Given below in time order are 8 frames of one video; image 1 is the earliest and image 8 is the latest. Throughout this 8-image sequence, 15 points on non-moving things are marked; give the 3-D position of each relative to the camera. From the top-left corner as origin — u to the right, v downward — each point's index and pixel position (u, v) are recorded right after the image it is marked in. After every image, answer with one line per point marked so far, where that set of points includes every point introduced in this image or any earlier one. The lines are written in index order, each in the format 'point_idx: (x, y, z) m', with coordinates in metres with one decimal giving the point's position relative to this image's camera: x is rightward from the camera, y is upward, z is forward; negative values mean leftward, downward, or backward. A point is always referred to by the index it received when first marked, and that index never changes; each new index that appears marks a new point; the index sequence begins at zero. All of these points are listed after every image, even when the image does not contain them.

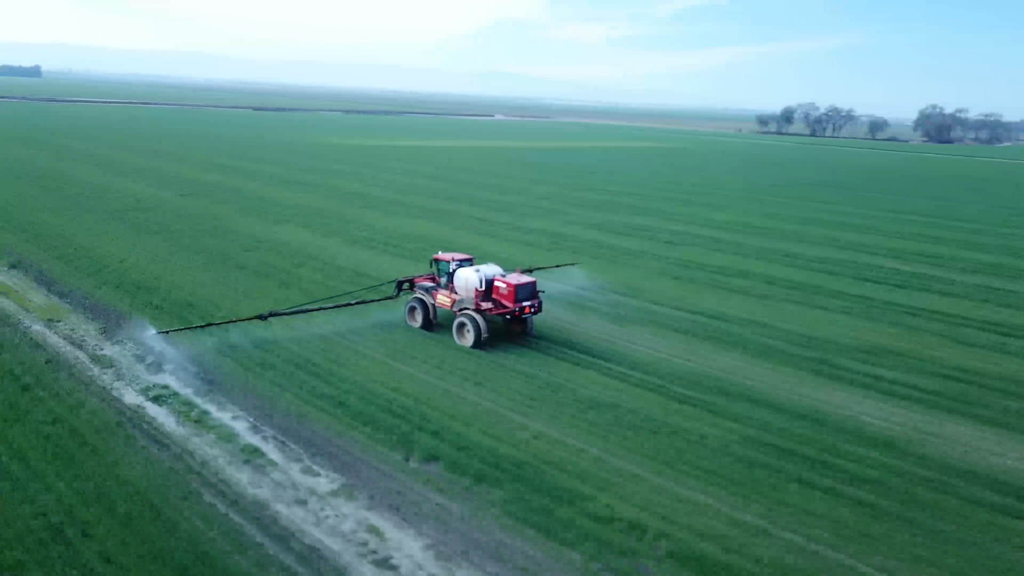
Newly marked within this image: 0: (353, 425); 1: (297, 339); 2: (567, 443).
0: (-2.0, -1.7, +10.1) m
1: (-4.0, -0.7, +14.3) m
2: (+0.6, -1.9, +9.9) m
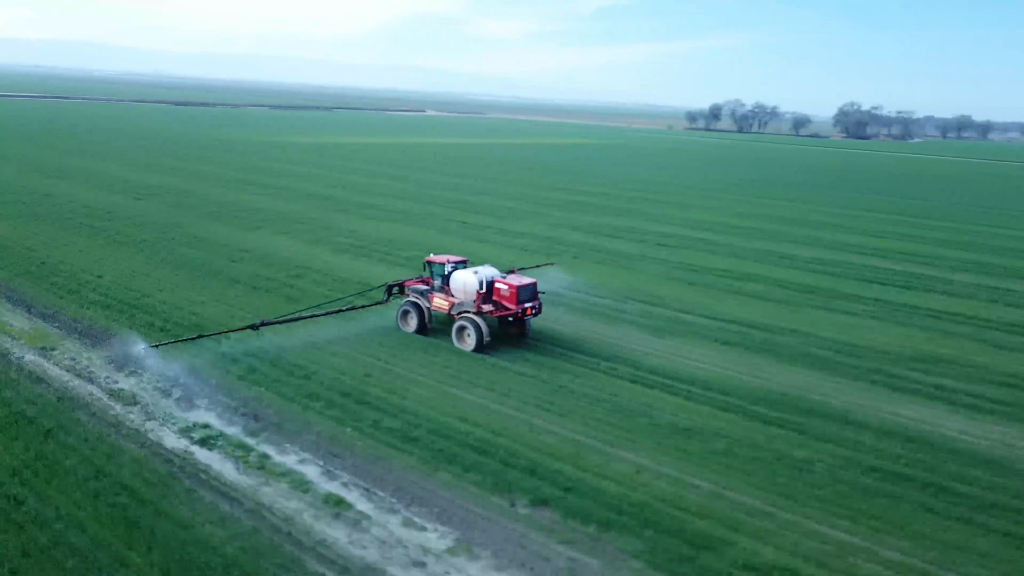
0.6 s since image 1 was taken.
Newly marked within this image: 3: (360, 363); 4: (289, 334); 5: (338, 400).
0: (-0.9, -2.0, +9.1) m
1: (-3.2, -1.0, +13.1) m
2: (+1.8, -2.2, +9.1) m
3: (-2.5, -1.1, +12.7) m
4: (-4.2, -0.7, +14.7) m
5: (-2.4, -1.5, +10.9) m
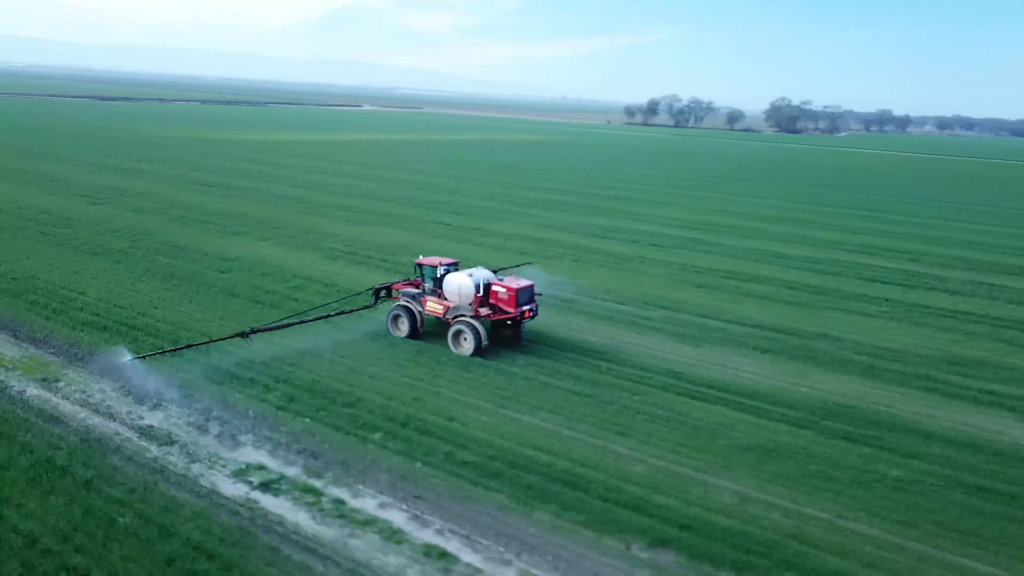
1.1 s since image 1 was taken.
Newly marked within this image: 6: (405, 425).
0: (+0.2, -2.2, +8.3) m
1: (-2.5, -1.2, +12.2) m
2: (+2.9, -2.3, +8.6) m
3: (-1.7, -1.4, +11.8) m
4: (-3.5, -0.9, +13.6) m
5: (-1.5, -1.8, +10.0) m
6: (-1.4, -1.7, +10.1) m
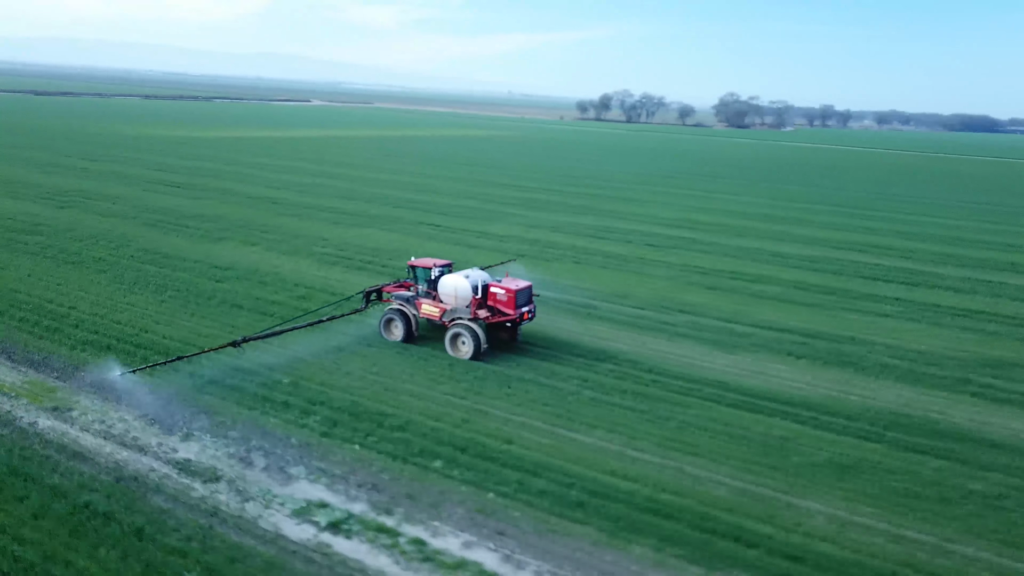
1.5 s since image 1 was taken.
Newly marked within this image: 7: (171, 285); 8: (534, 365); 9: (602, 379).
0: (+1.1, -2.4, +7.8) m
1: (-1.8, -1.4, +11.4) m
2: (+3.7, -2.5, +8.2) m
3: (-1.0, -1.6, +11.1) m
4: (-3.0, -1.1, +12.8) m
5: (-0.7, -1.9, +9.4) m
6: (-0.6, -1.9, +9.4) m
7: (-7.0, 0.0, +16.4) m
8: (+0.4, -1.2, +12.9) m
9: (+1.4, -1.4, +12.3) m
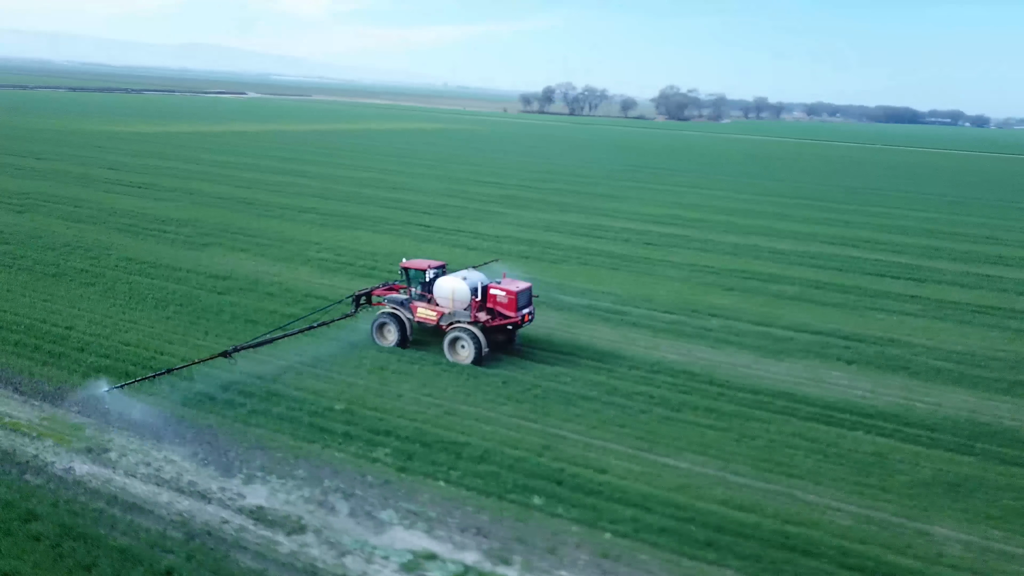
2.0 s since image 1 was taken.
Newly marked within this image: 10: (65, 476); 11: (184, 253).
0: (+2.3, -2.6, +7.1) m
1: (-0.9, -1.6, +10.6) m
2: (+4.9, -2.6, +7.8) m
3: (-0.1, -1.7, +10.3) m
4: (-2.2, -1.3, +11.8) m
5: (+0.4, -2.1, +8.6) m
6: (+0.5, -2.1, +8.7) m
7: (-6.5, -0.2, +15.1) m
8: (+1.2, -1.3, +12.2) m
9: (+2.3, -1.6, +11.6) m
10: (-4.7, -2.0, +8.4) m
11: (-8.0, +0.9, +19.3) m
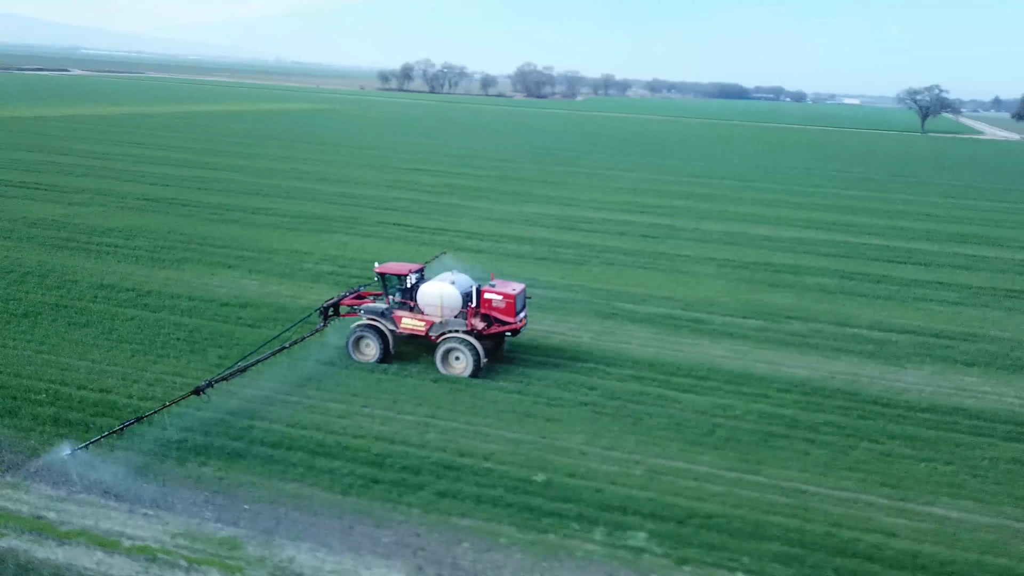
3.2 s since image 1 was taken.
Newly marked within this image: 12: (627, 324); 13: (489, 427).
0: (+5.4, -2.9, +6.2) m
1: (+1.5, -2.0, +8.9) m
2: (+7.8, -2.8, +7.3) m
3: (+2.4, -2.1, +8.8) m
4: (+0.1, -1.8, +10.0) m
5: (+3.2, -2.5, +7.3) m
6: (+3.3, -2.5, +7.4) m
7: (-4.8, -0.8, +12.4) m
8: (+3.3, -1.6, +11.0) m
9: (+4.4, -1.8, +10.6) m
10: (-1.8, -2.6, +6.2) m
11: (-7.1, +0.3, +16.2) m
12: (+2.1, -0.7, +14.5) m
13: (-0.3, -1.8, +9.9) m
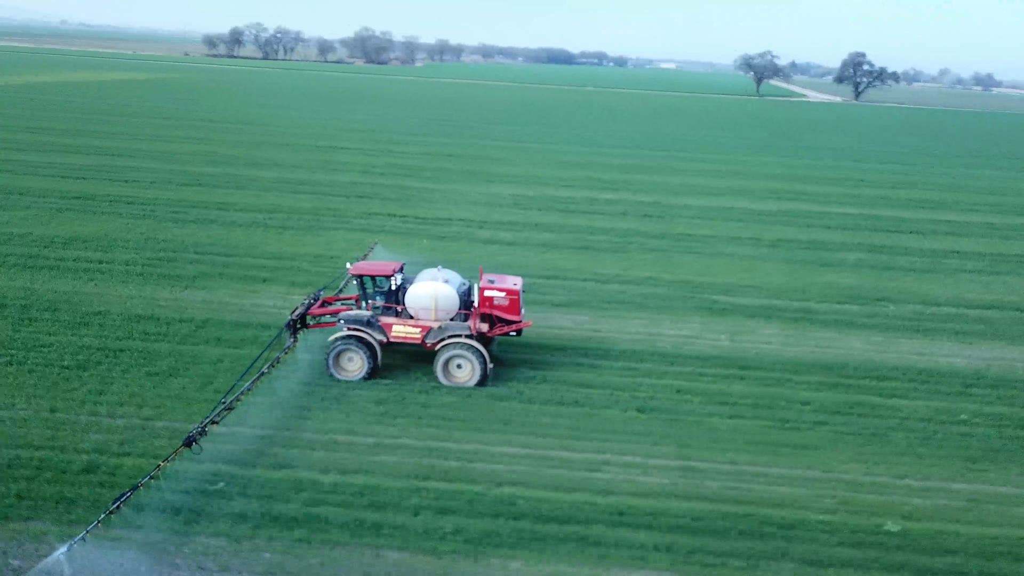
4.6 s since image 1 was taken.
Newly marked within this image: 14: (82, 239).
0: (+9.0, -2.9, +6.3) m
1: (+4.7, -2.2, +8.2) m
2: (+11.2, -2.6, +7.9) m
3: (+5.5, -2.2, +8.3) m
4: (+3.0, -2.0, +8.9) m
5: (+6.6, -2.6, +6.9) m
6: (+6.7, -2.6, +7.0) m
7: (-2.3, -1.2, +10.2) m
8: (+5.9, -1.6, +10.5) m
9: (+7.2, -1.7, +10.4) m
10: (+2.0, -3.1, +4.8) m
11: (-5.4, -0.1, +13.4) m
12: (+4.0, -0.6, +13.7) m
13: (+2.7, -2.0, +8.7) m
14: (-9.0, +1.0, +16.7) m
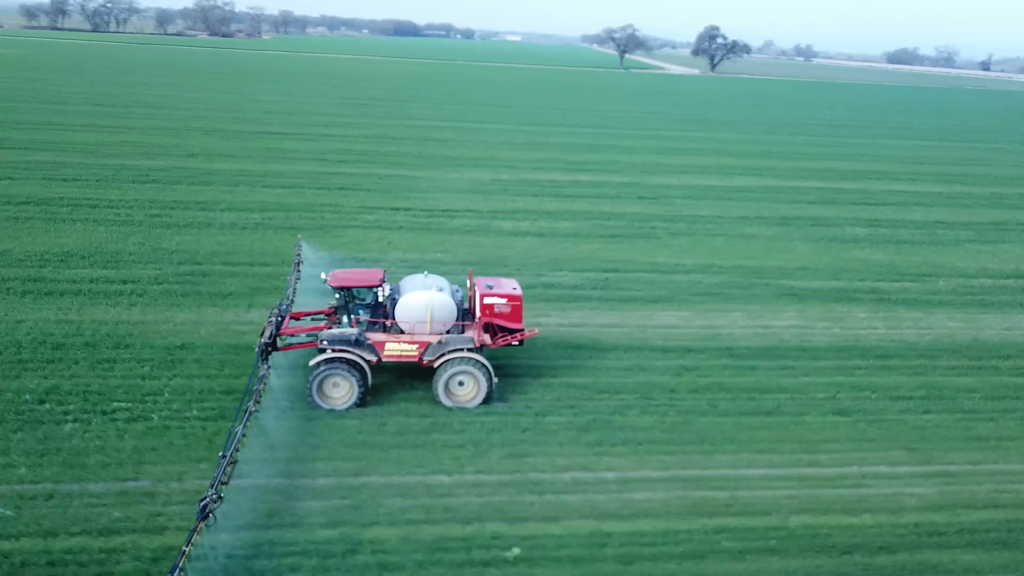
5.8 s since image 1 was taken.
0: (+11.9, -2.6, +7.5) m
1: (+7.3, -2.0, +8.5) m
2: (+13.8, -2.1, +9.4) m
3: (+8.1, -2.0, +8.7) m
4: (+5.5, -1.9, +8.9) m
5: (+9.5, -2.4, +7.6) m
6: (+9.6, -2.3, +7.7) m
7: (0.0, -1.4, +9.2) m
8: (+8.1, -1.3, +11.0) m
9: (+9.3, -1.3, +11.1) m
10: (+5.3, -3.2, +4.8) m
11: (-3.6, -0.4, +11.8) m
12: (+5.6, -0.3, +13.8) m
13: (+5.3, -2.0, +8.7) m
14: (-7.8, +0.6, +14.4) m
